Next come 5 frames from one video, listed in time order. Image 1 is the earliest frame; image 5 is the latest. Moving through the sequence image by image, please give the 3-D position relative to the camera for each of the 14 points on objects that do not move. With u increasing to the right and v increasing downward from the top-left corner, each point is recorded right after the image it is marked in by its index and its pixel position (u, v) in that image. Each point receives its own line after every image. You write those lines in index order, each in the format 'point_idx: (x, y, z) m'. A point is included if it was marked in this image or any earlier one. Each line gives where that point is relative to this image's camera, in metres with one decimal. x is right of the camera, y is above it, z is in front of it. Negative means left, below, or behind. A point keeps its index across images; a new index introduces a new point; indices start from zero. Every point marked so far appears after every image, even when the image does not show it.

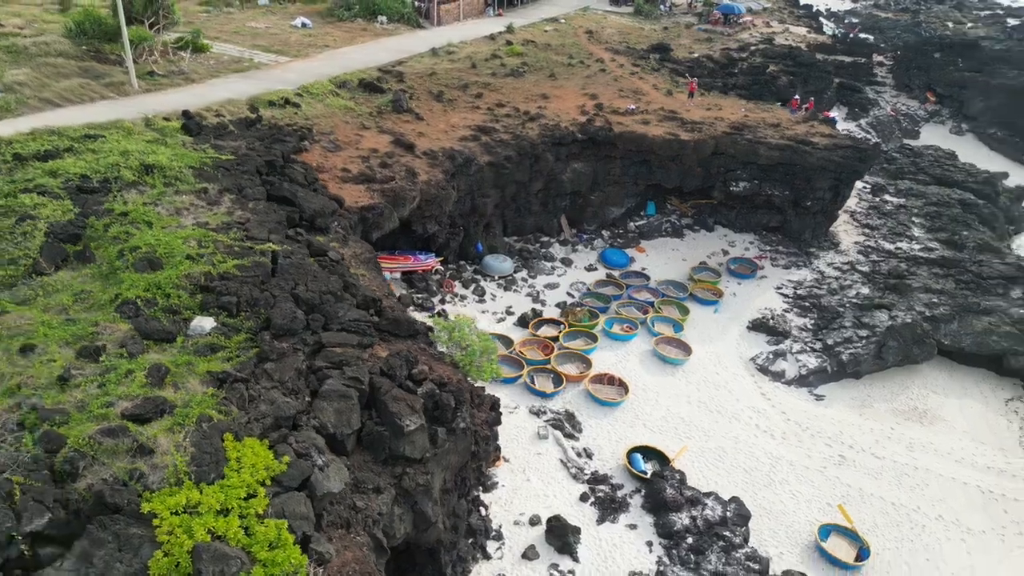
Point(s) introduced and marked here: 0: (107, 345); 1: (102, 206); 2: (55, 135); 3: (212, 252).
0: (-5.9, -0.9, +11.2) m
1: (-8.2, +1.6, +15.4) m
2: (-11.0, +3.7, +18.4) m
3: (-5.5, +0.7, +13.9) m
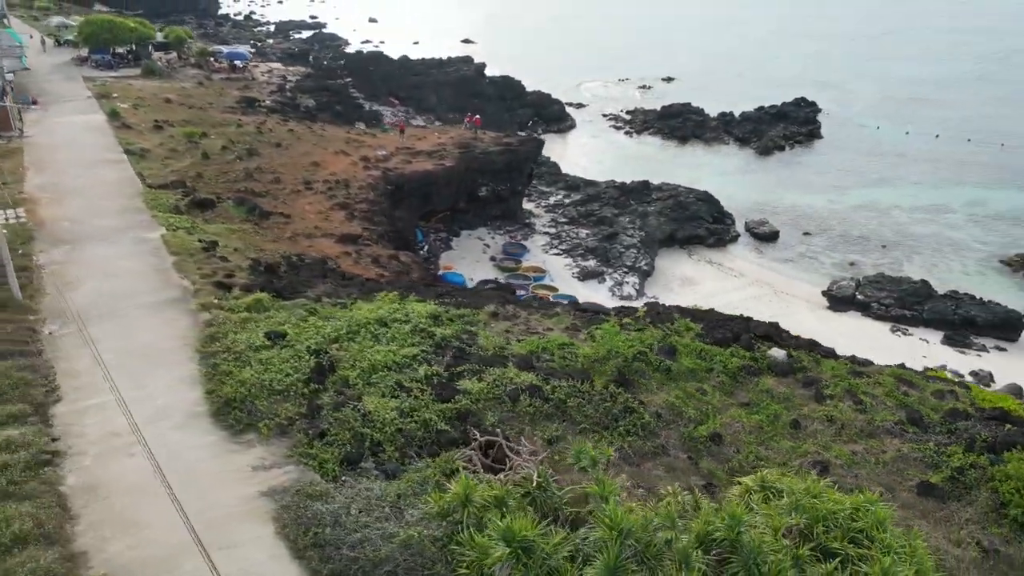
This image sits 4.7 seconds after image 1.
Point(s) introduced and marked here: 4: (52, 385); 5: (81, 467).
0: (+5.3, -1.8, +13.5) m
1: (0.0, -1.2, +14.0) m
2: (-4.6, -1.1, +13.4) m
3: (+2.8, -0.8, +15.3) m
4: (-7.6, -1.6, +12.5) m
5: (-6.0, -2.5, +10.7) m
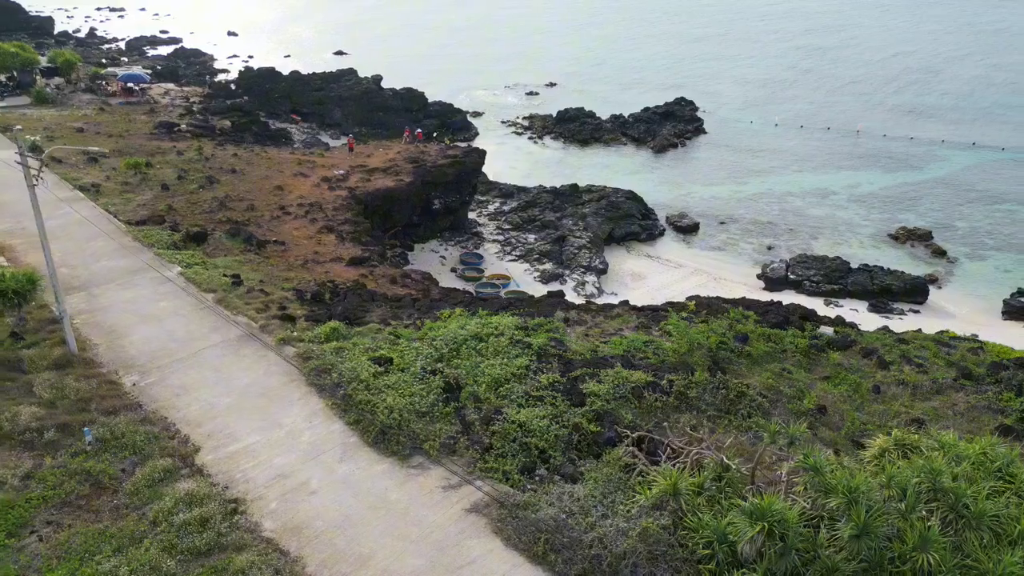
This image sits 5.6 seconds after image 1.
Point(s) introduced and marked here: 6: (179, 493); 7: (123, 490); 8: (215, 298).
0: (+7.2, -1.4, +15.3) m
1: (+1.9, -1.3, +14.8) m
2: (-2.5, -1.6, +13.4) m
3: (+4.4, -0.7, +16.6) m
4: (-5.2, -2.3, +12.0) m
5: (-3.3, -3.1, +10.5) m
6: (-4.6, -2.8, +10.6) m
7: (-5.4, -2.8, +10.6) m
8: (-6.8, -0.2, +17.3) m
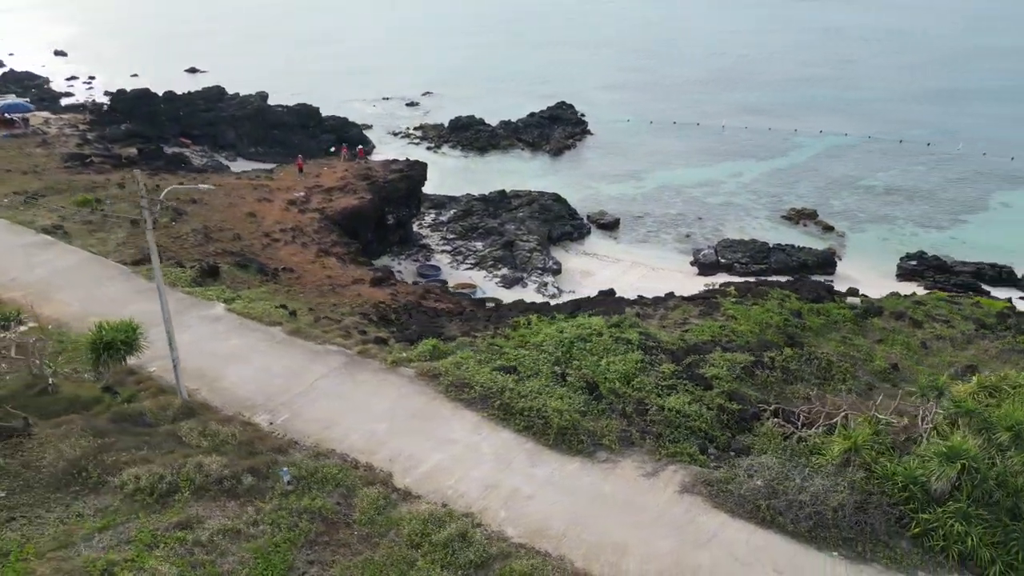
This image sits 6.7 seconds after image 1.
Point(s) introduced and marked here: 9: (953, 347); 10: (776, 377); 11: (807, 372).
0: (+9.1, -0.7, +17.7) m
1: (+4.0, -1.2, +16.1) m
2: (0.0, -1.8, +13.9) m
3: (+6.0, -0.3, +18.4) m
4: (-2.3, -2.8, +12.0) m
5: (-0.1, -3.3, +10.9) m
6: (-1.3, -3.2, +10.7) m
7: (-2.2, -3.2, +10.6) m
8: (-5.0, -0.9, +16.9) m
9: (+9.6, -1.3, +16.5) m
10: (+5.2, -1.7, +14.9) m
11: (+5.9, -1.6, +15.1) m
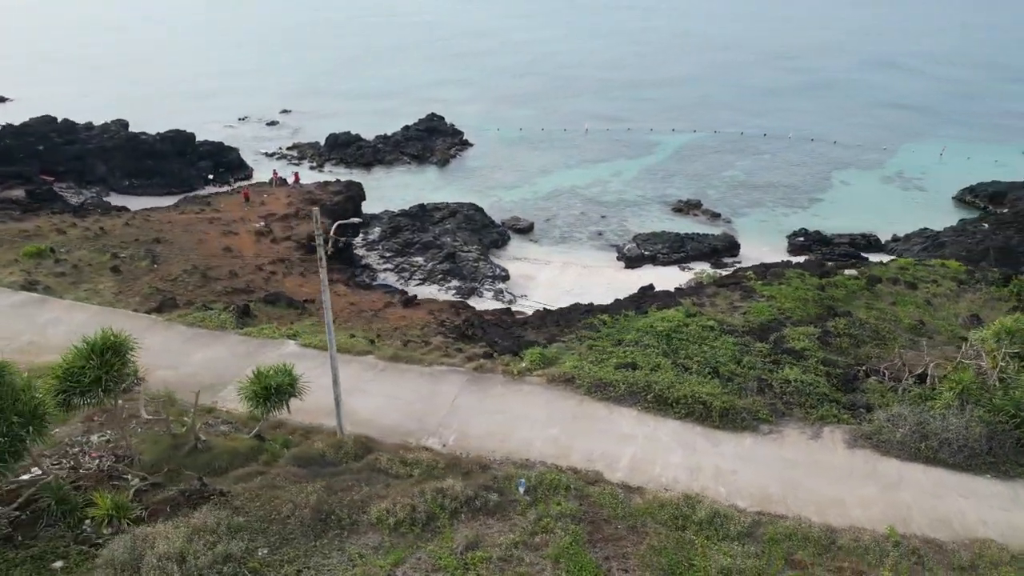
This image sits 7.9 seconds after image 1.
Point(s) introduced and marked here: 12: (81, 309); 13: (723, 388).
0: (+10.6, +0.1, +20.7) m
1: (+6.0, -0.8, +18.1) m
2: (+2.7, -1.8, +15.0) m
3: (+7.4, +0.2, +20.8) m
4: (+1.0, -3.0, +12.7) m
5: (+3.5, -3.3, +12.1) m
6: (+2.3, -3.3, +11.6) m
7: (+1.5, -3.4, +11.4) m
8: (-2.9, -1.5, +16.8) m
9: (+11.4, -0.4, +19.7) m
10: (+7.5, -1.2, +17.1) m
11: (+8.1, -1.1, +17.5) m
12: (-11.1, -0.5, +19.6) m
13: (+4.1, -1.9, +14.7) m
